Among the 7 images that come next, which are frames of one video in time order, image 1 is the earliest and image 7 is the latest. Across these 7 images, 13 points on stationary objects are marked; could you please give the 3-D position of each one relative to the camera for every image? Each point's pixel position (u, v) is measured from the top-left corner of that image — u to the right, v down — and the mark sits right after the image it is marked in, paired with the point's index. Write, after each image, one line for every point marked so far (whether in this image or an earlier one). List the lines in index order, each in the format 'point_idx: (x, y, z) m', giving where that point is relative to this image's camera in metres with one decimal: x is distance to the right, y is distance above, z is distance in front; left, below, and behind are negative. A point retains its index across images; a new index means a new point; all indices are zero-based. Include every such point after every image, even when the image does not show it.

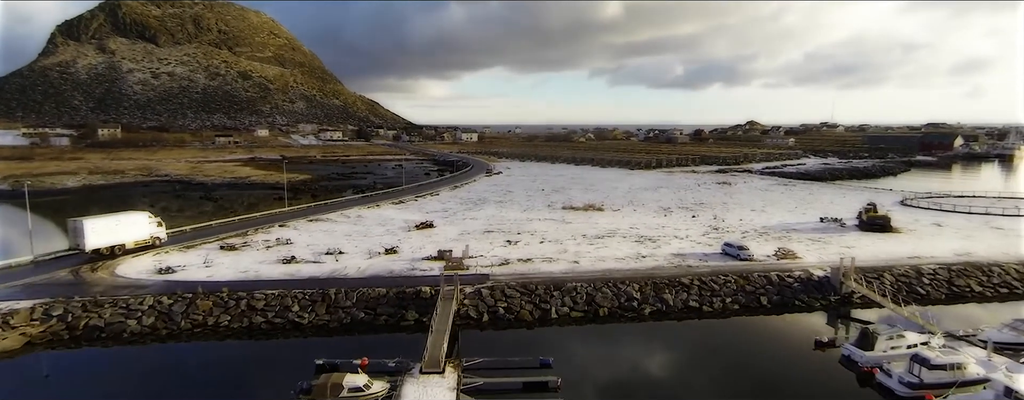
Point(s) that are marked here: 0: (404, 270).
0: (-3.8, -2.5, +19.7) m
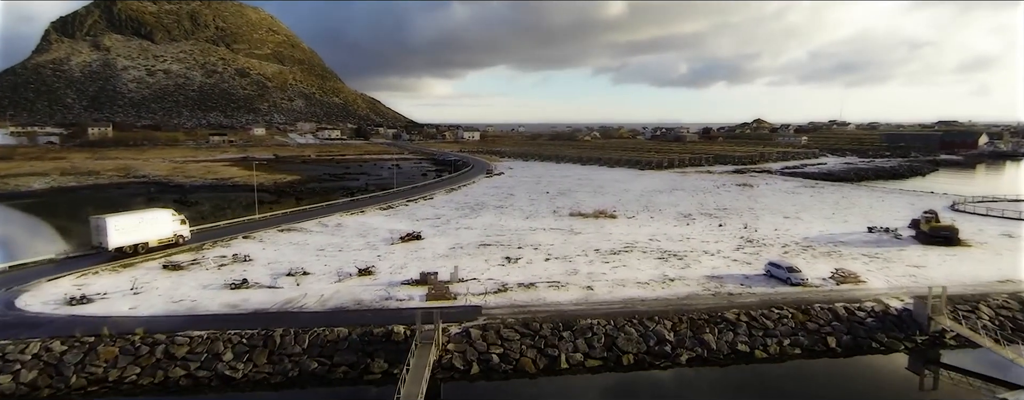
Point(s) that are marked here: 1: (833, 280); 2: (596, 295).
0: (-3.8, -2.8, +15.9) m
1: (+9.9, -2.5, +17.5) m
2: (+2.4, -2.8, +16.4) m
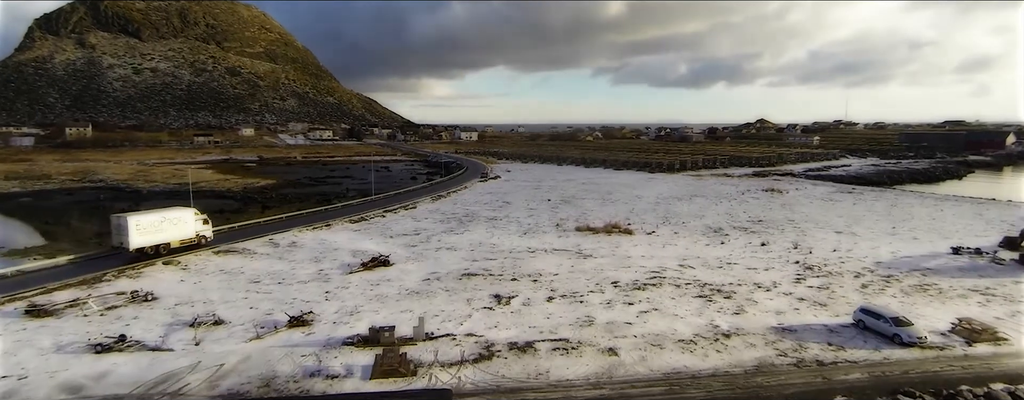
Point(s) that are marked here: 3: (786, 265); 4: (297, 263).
0: (-4.1, -3.3, +10.6) m
1: (+9.7, -2.9, +12.3) m
2: (+2.2, -3.3, +11.1) m
3: (+9.2, -2.2, +18.9) m
4: (-7.6, -2.2, +19.8) m
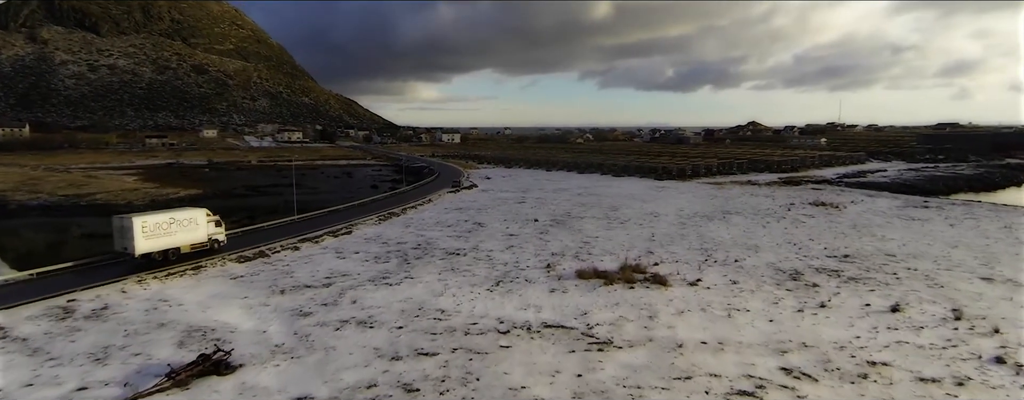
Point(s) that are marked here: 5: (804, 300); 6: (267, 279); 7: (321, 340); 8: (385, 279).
0: (-4.7, -4.1, +1.3) m
1: (+9.0, -3.7, +3.2) m
2: (+1.5, -4.0, +1.9) m
3: (+8.3, -3.0, +9.9) m
4: (-8.4, -3.1, +10.4) m
5: (+7.4, -2.5, +14.2) m
6: (-7.3, -2.2, +16.6) m
7: (-4.0, -2.9, +11.7) m
8: (-3.9, -2.3, +16.7) m
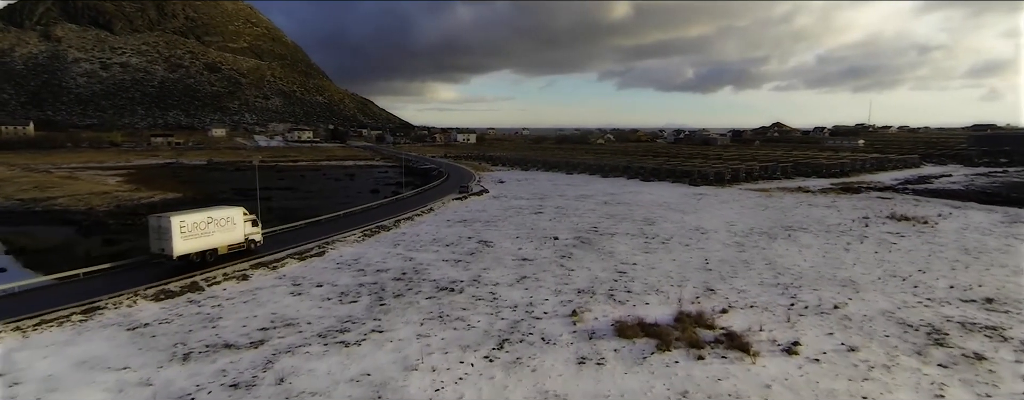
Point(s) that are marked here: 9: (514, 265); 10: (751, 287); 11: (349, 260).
0: (-5.0, -4.5, -3.6) m
1: (+8.8, -4.2, -2.1) m
2: (+1.2, -4.5, -3.1) m
3: (+8.3, -3.5, +4.6) m
4: (-8.4, -3.5, +5.6) m
5: (+7.5, -3.0, +8.9) m
6: (-7.1, -2.7, +11.8) m
7: (-4.0, -3.3, +6.8) m
8: (-3.6, -2.8, +11.7) m
9: (0.0, -2.0, +17.3) m
10: (+6.4, -2.3, +15.1) m
11: (-5.3, -1.9, +18.2) m
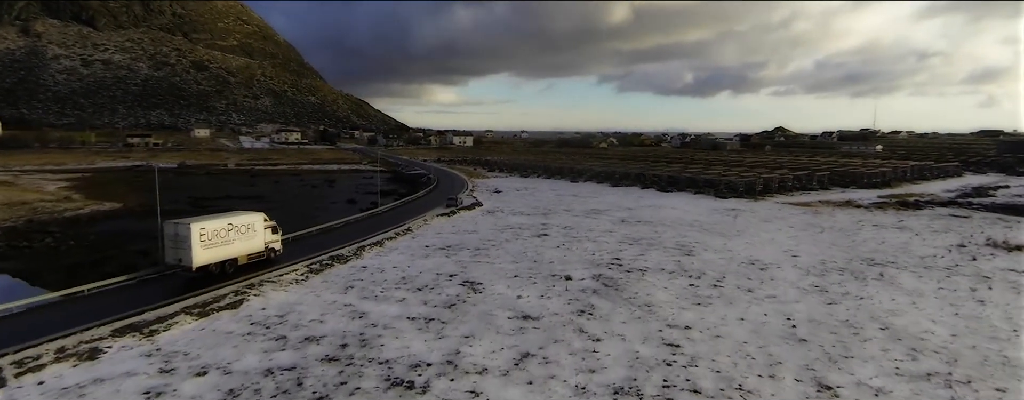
0: (-5.0, -5.1, -9.3) m
1: (+8.7, -4.9, -7.8) m
2: (+1.2, -5.1, -8.9) m
3: (+8.2, -4.2, -1.1) m
4: (-8.5, -4.0, -0.1) m
5: (+7.4, -3.7, +3.2) m
6: (-7.1, -3.3, +6.0) m
7: (-4.0, -3.9, +1.0) m
8: (-3.7, -3.4, +6.0) m
9: (-0.1, -2.7, +11.6) m
10: (+6.3, -3.0, +9.4) m
11: (-5.4, -2.5, +12.4) m
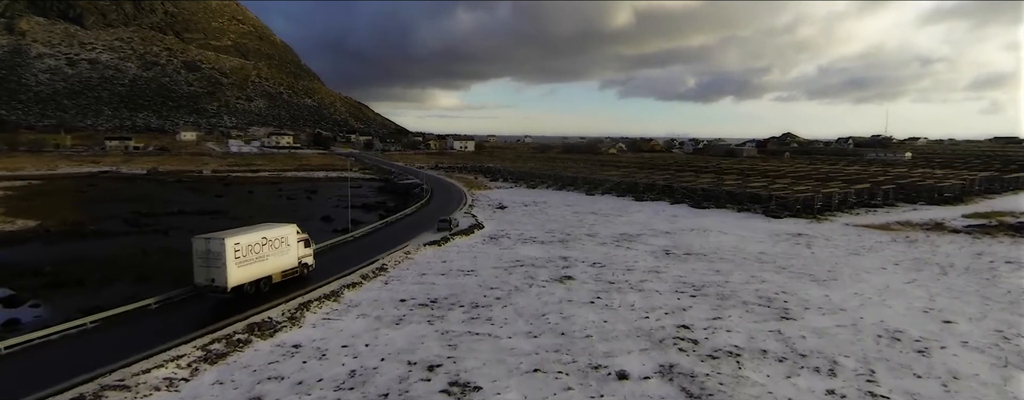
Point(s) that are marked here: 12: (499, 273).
0: (-4.8, -5.7, -15.7) m
1: (+8.9, -5.5, -14.2) m
2: (+1.4, -5.7, -15.2) m
3: (+8.5, -4.9, -7.5) m
4: (-8.2, -4.7, -6.5) m
5: (+7.7, -4.4, -3.1) m
6: (-6.9, -4.0, -0.3) m
7: (-3.8, -4.6, -5.3) m
8: (-3.4, -4.1, -0.3) m
9: (+0.2, -3.4, +5.3) m
10: (+6.6, -3.8, +3.1) m
11: (-5.1, -3.3, +6.1) m
12: (-0.4, -2.2, +16.6) m
